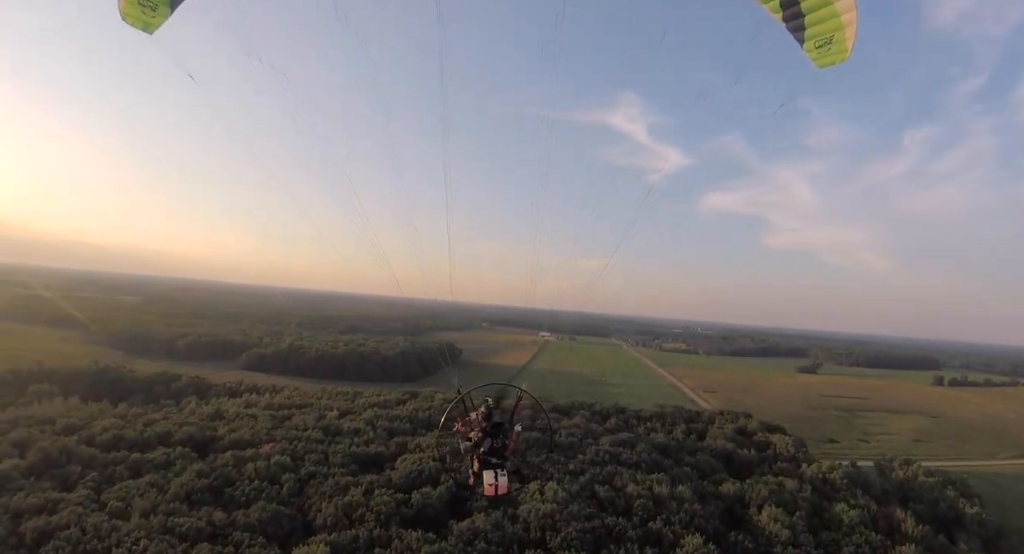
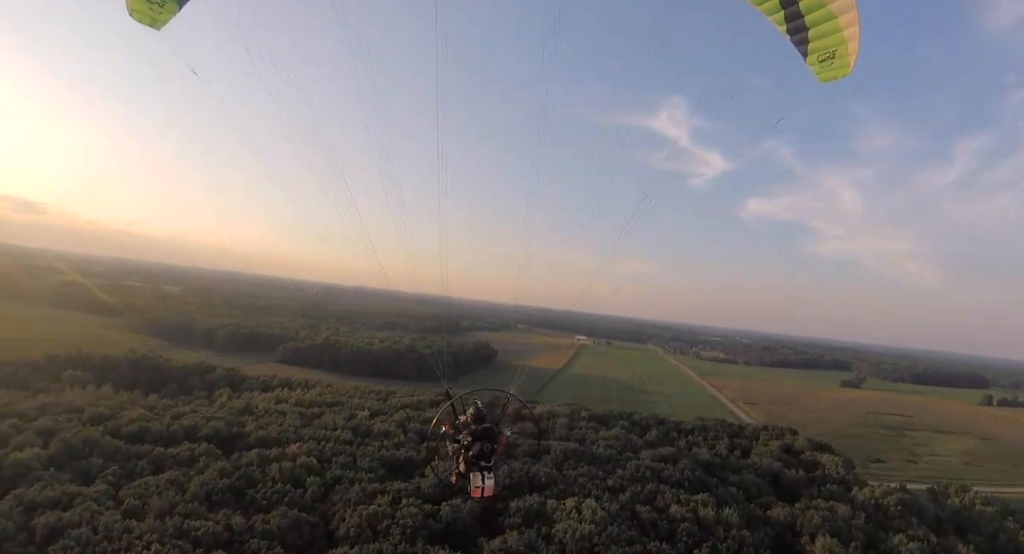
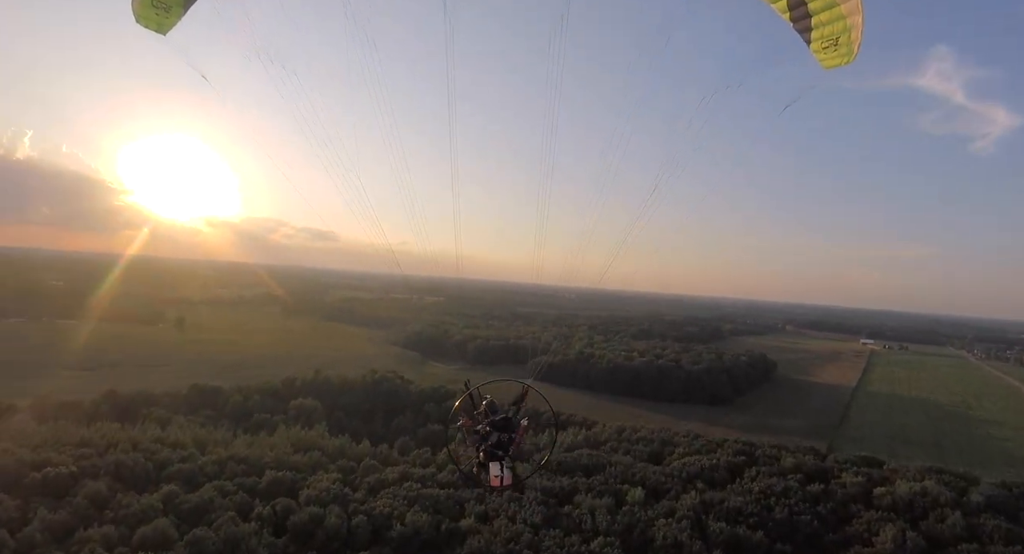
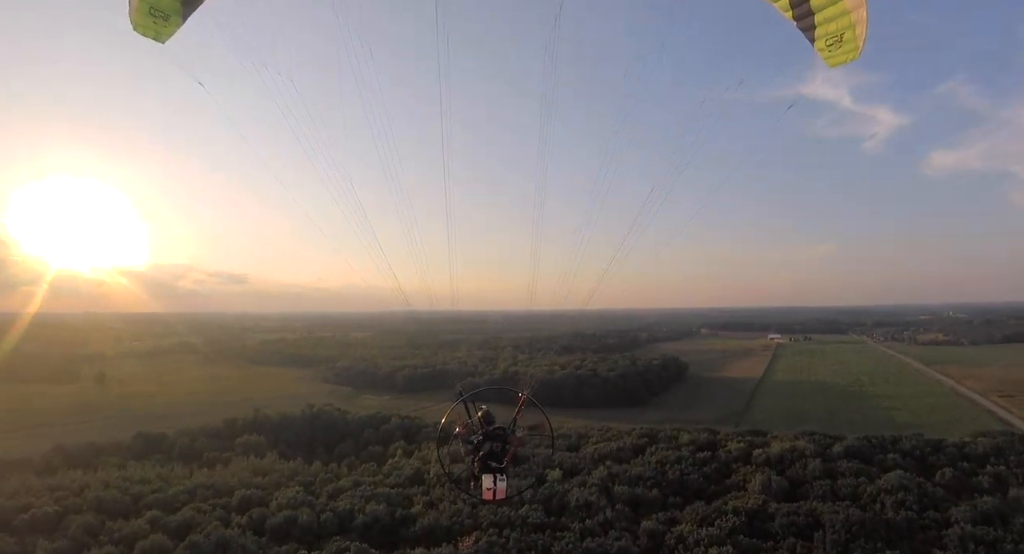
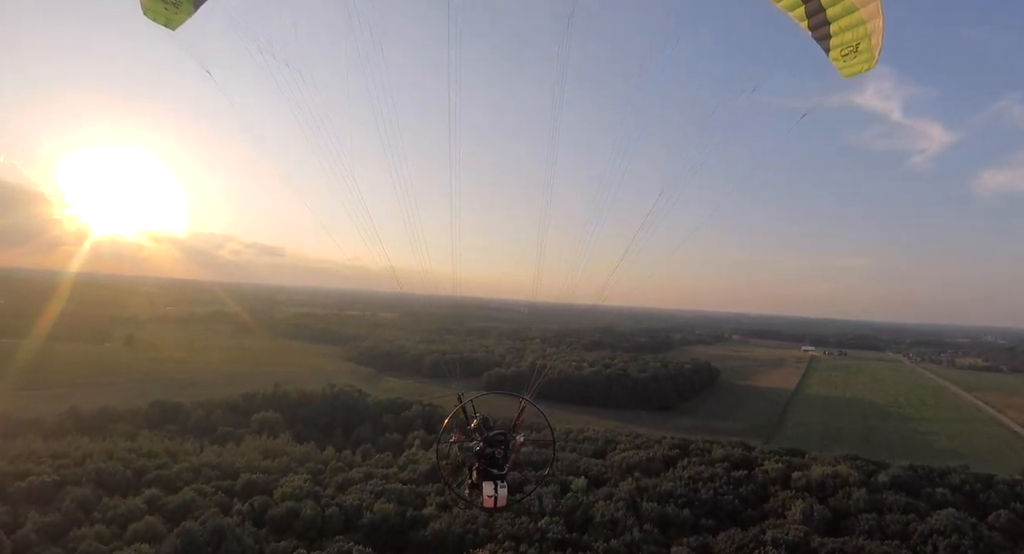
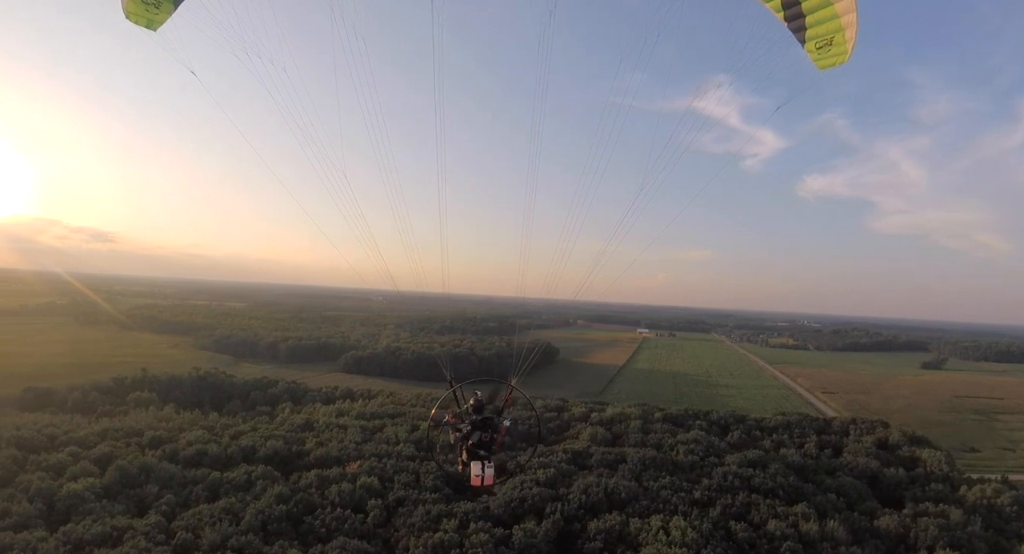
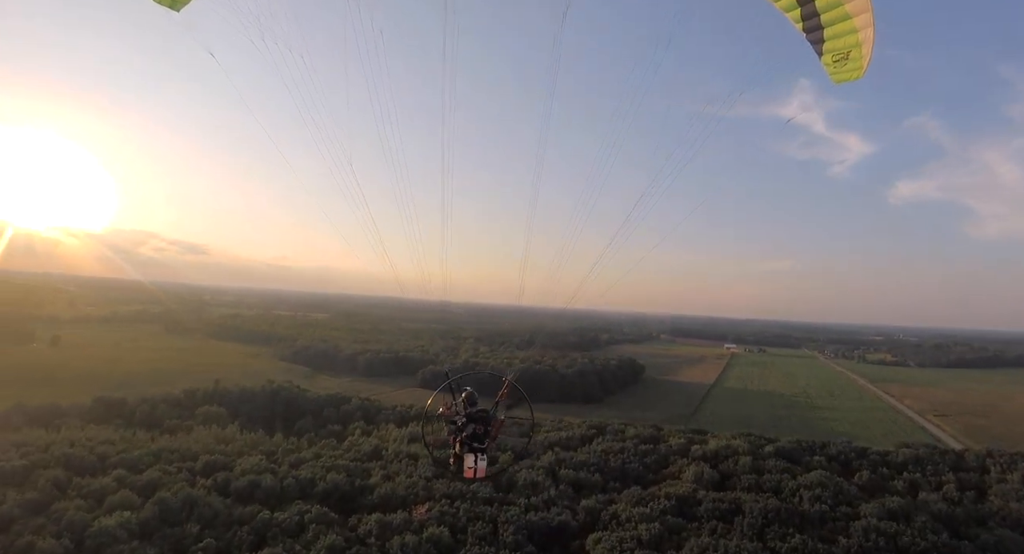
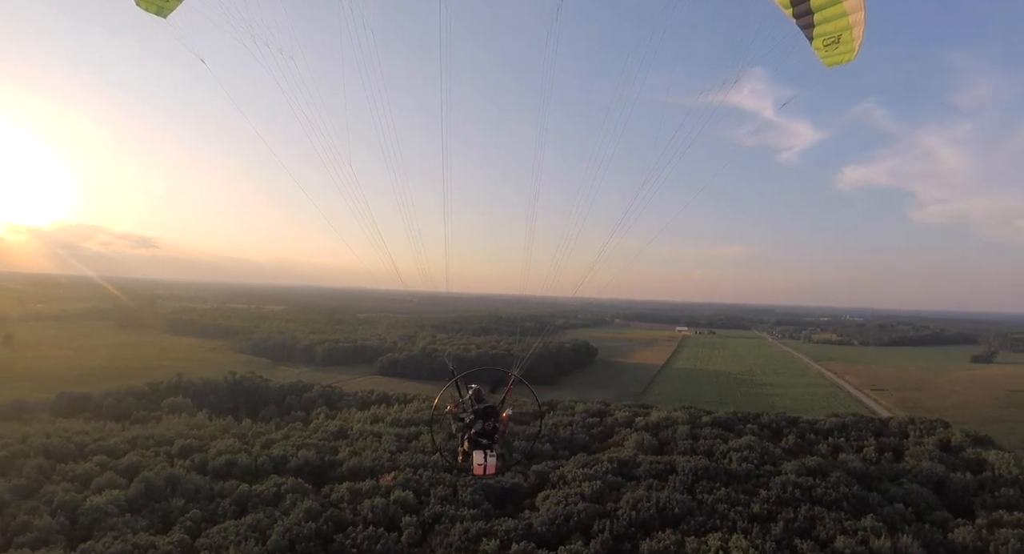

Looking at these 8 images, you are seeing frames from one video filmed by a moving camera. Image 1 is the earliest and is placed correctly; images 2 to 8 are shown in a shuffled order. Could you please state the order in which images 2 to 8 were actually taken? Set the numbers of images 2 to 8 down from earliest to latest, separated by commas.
2, 6, 8, 7, 4, 5, 3
